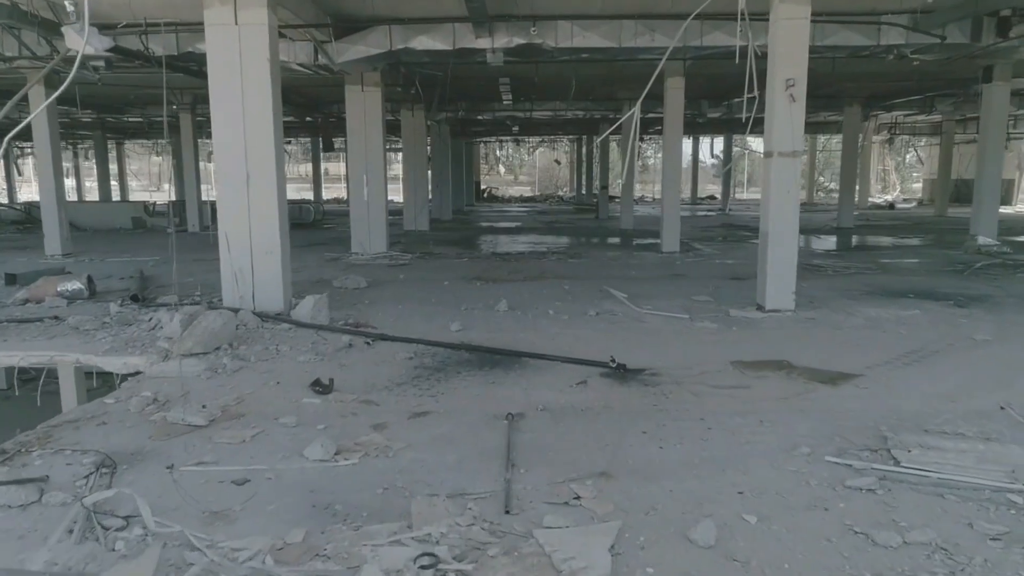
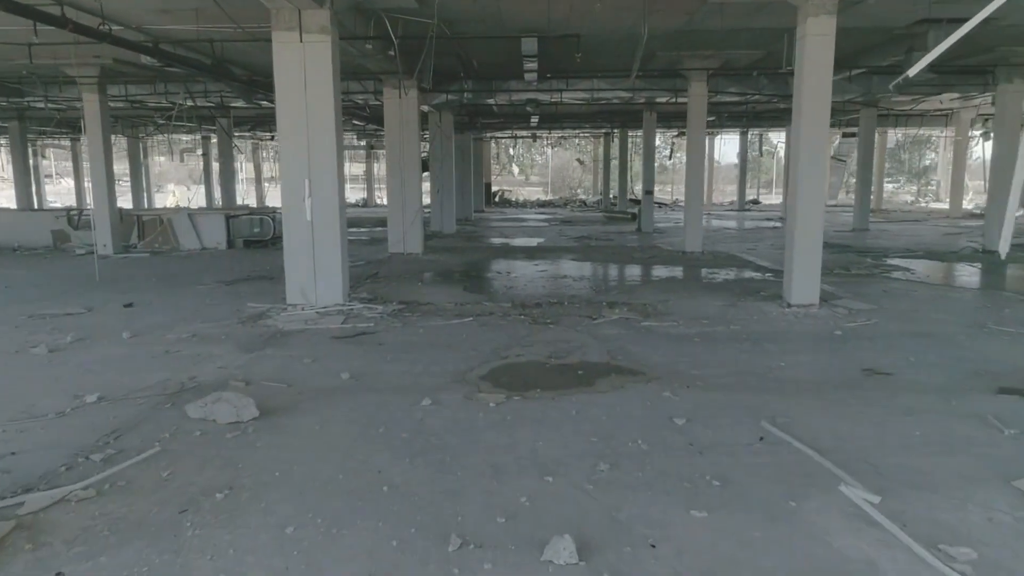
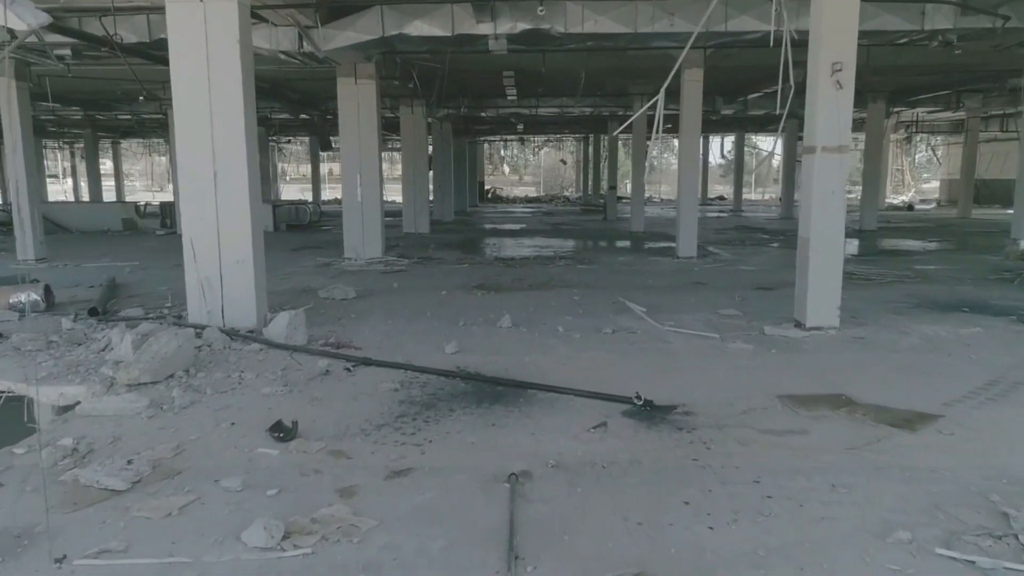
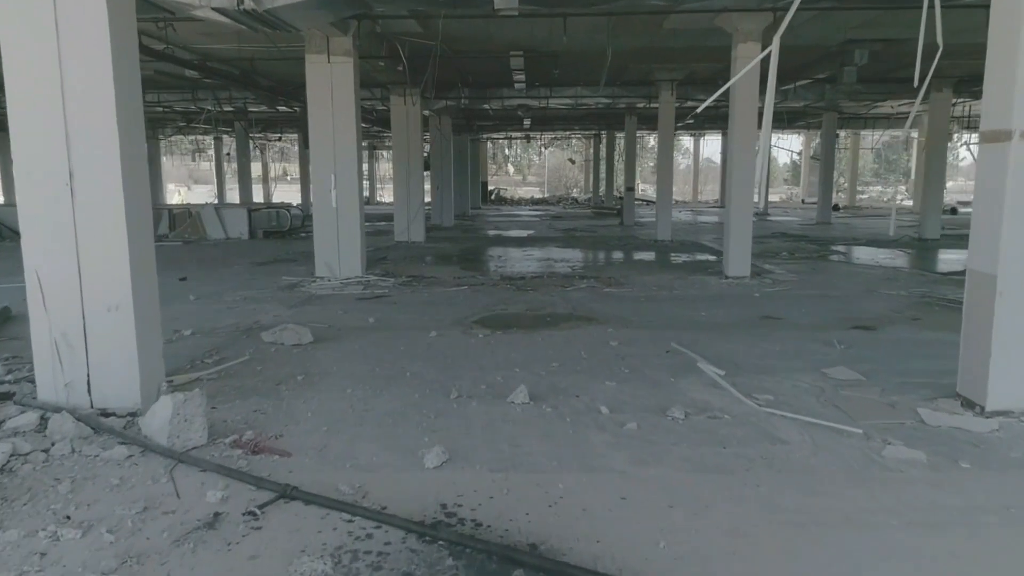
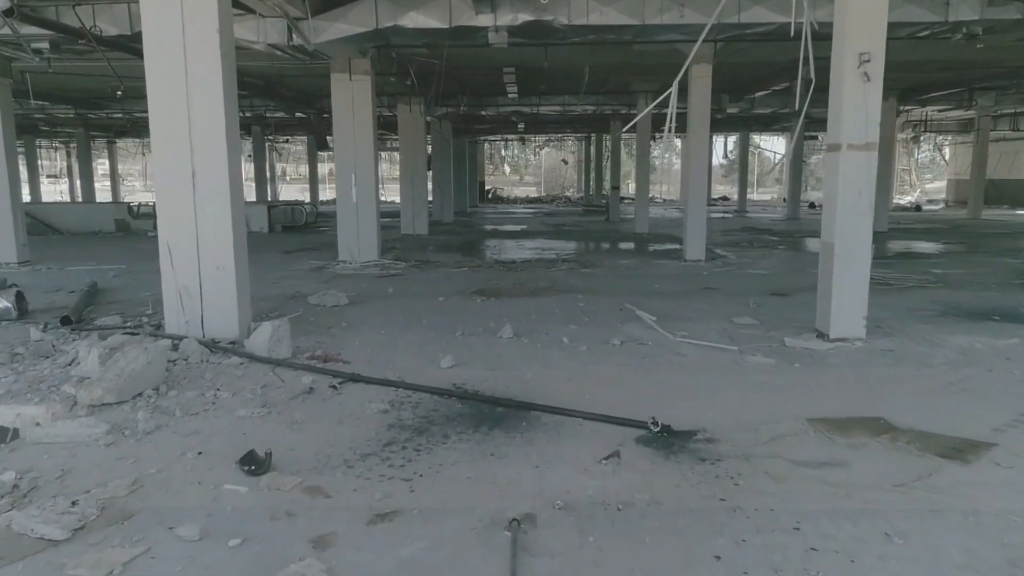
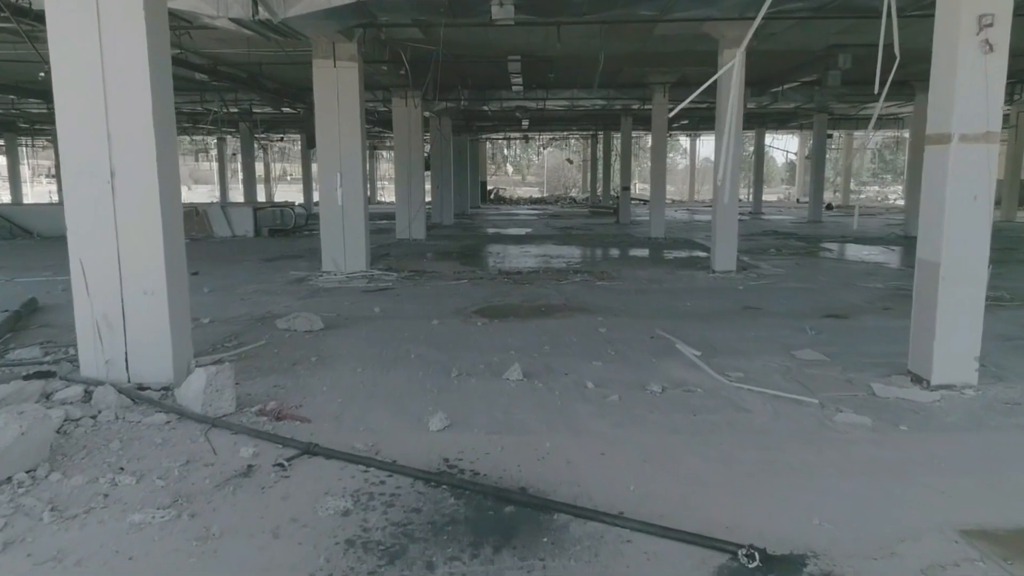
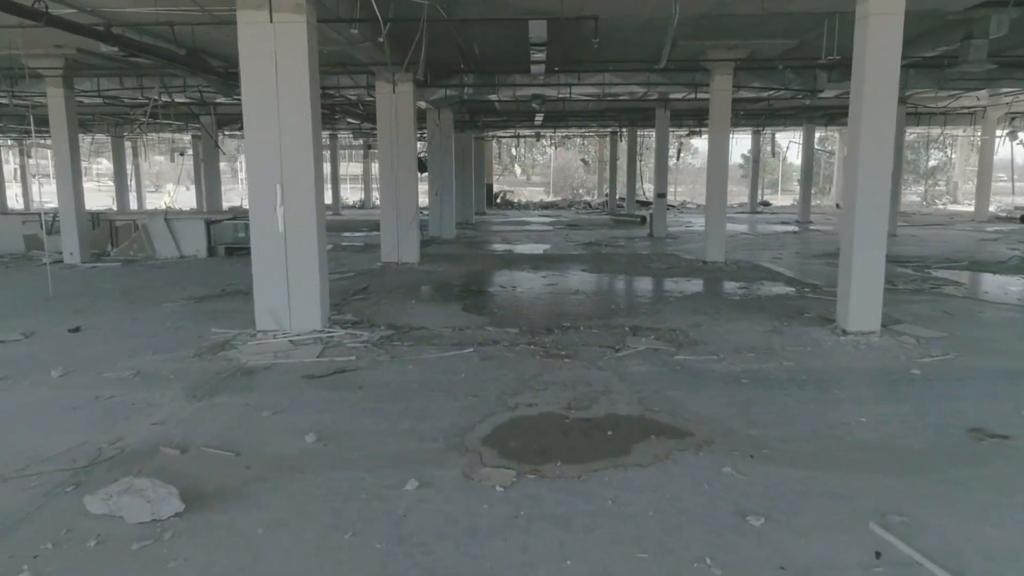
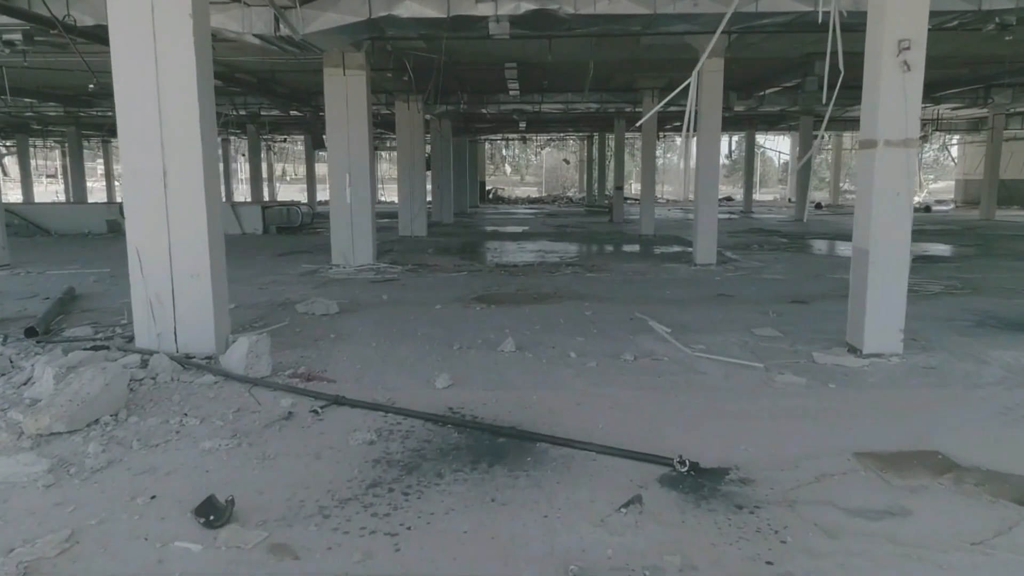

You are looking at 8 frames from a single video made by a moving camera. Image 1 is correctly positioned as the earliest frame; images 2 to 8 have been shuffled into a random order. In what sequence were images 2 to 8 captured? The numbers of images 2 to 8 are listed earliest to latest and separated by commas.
3, 5, 8, 6, 4, 2, 7
